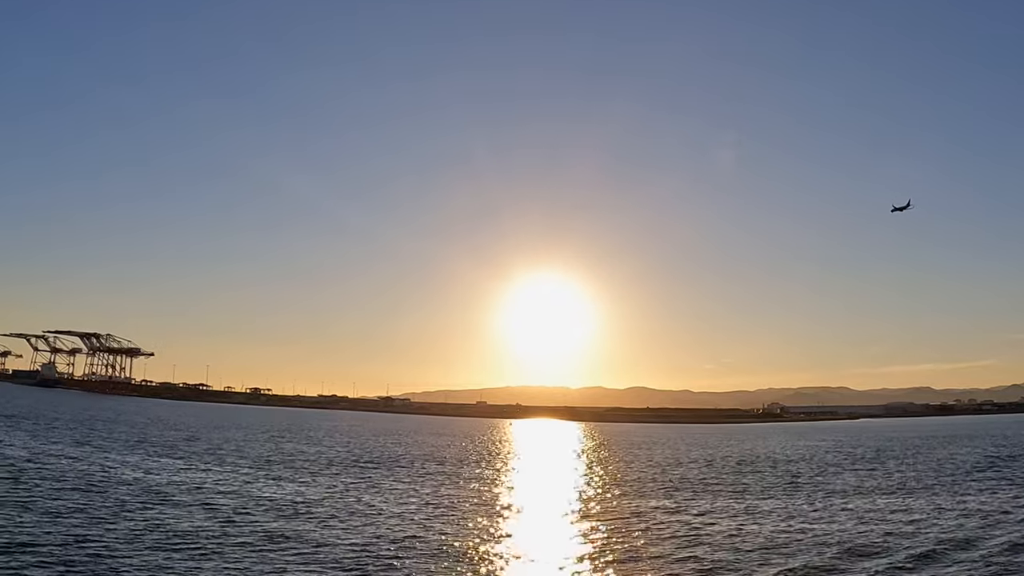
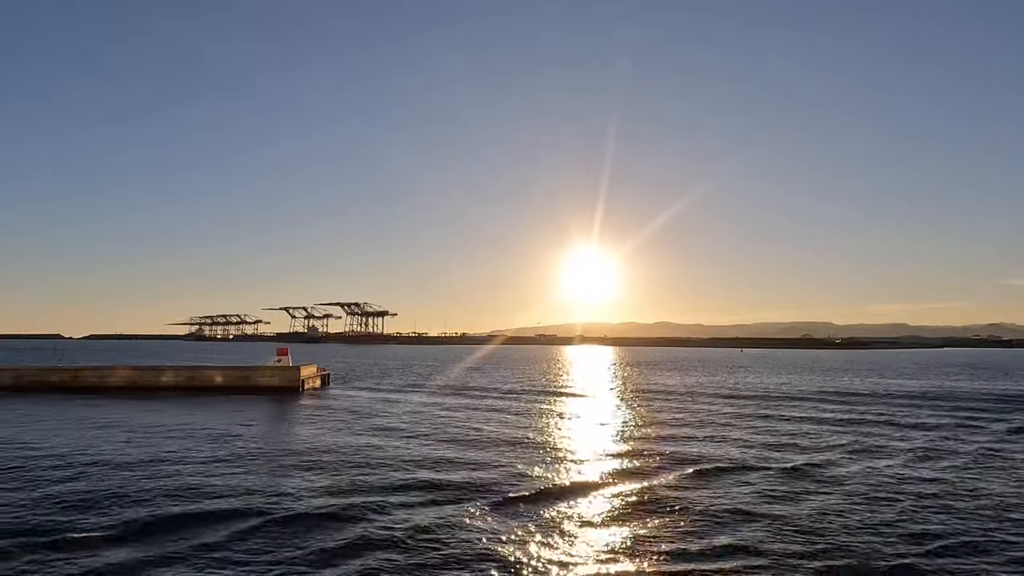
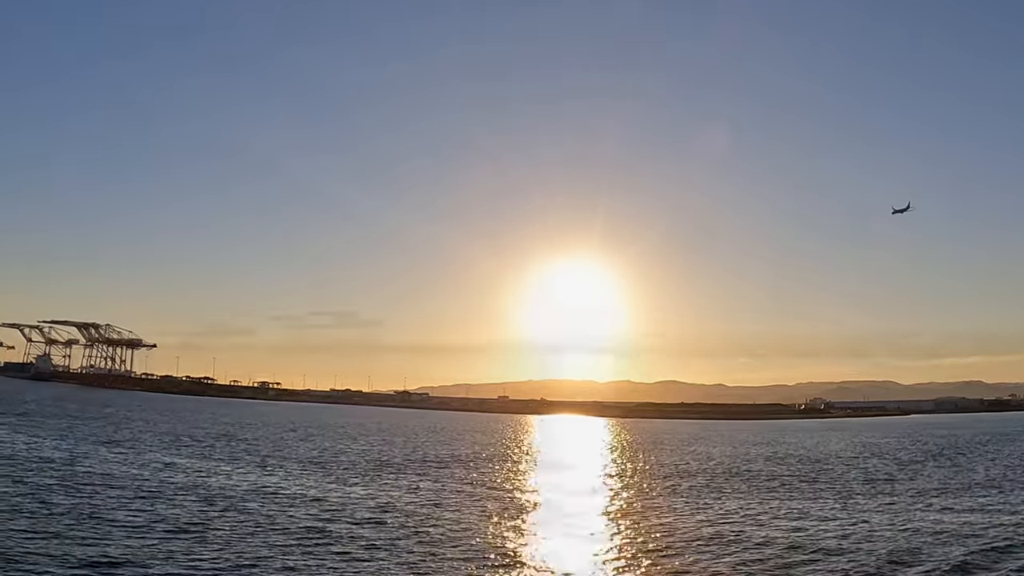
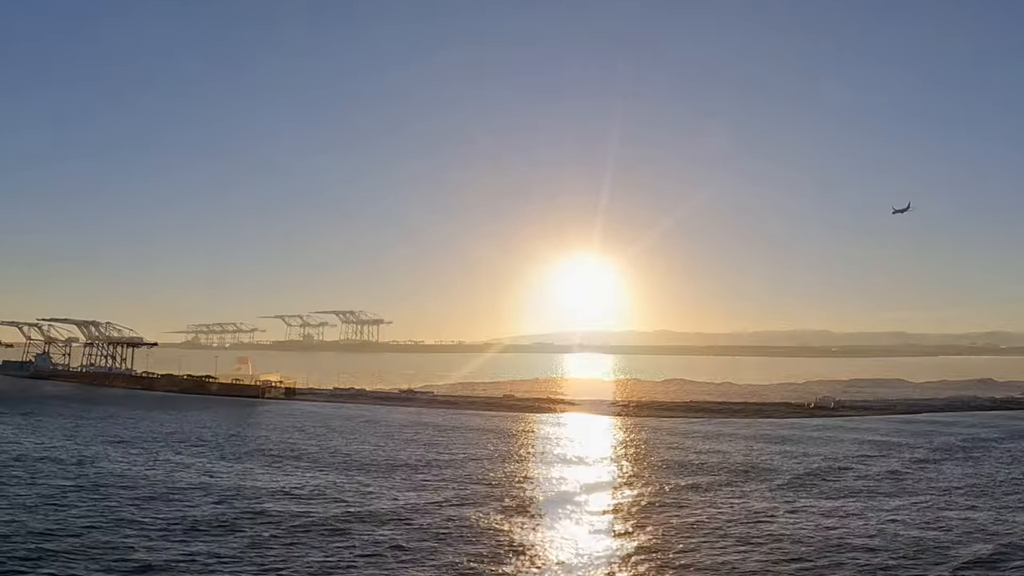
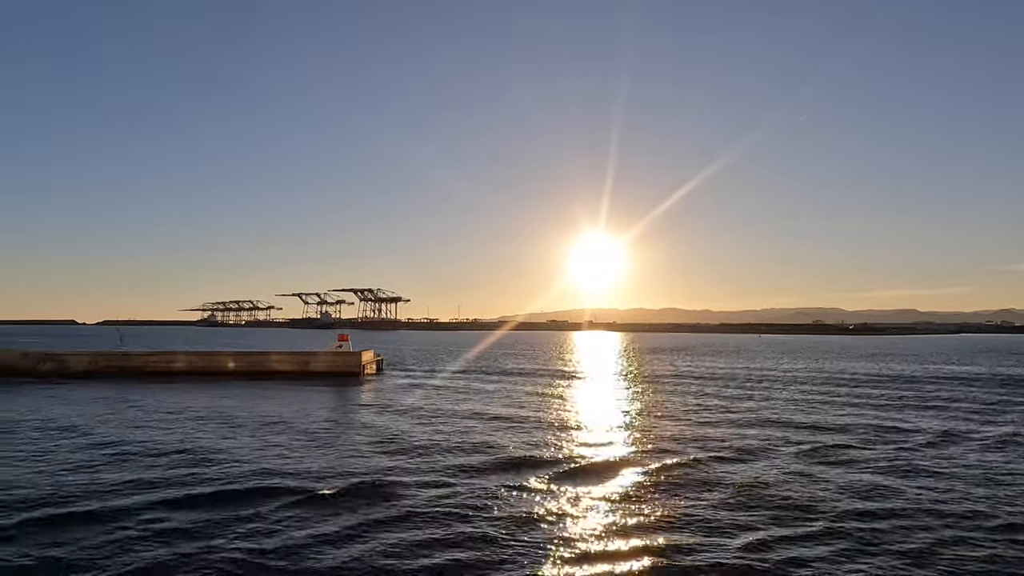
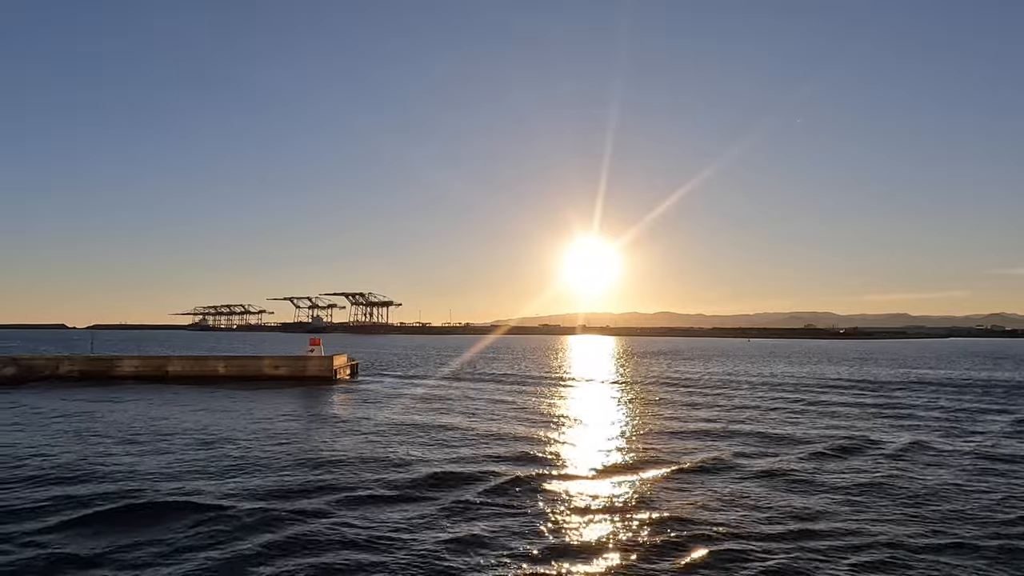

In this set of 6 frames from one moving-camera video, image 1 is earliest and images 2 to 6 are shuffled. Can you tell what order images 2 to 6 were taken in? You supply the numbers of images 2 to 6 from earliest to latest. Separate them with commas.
3, 4, 2, 6, 5
